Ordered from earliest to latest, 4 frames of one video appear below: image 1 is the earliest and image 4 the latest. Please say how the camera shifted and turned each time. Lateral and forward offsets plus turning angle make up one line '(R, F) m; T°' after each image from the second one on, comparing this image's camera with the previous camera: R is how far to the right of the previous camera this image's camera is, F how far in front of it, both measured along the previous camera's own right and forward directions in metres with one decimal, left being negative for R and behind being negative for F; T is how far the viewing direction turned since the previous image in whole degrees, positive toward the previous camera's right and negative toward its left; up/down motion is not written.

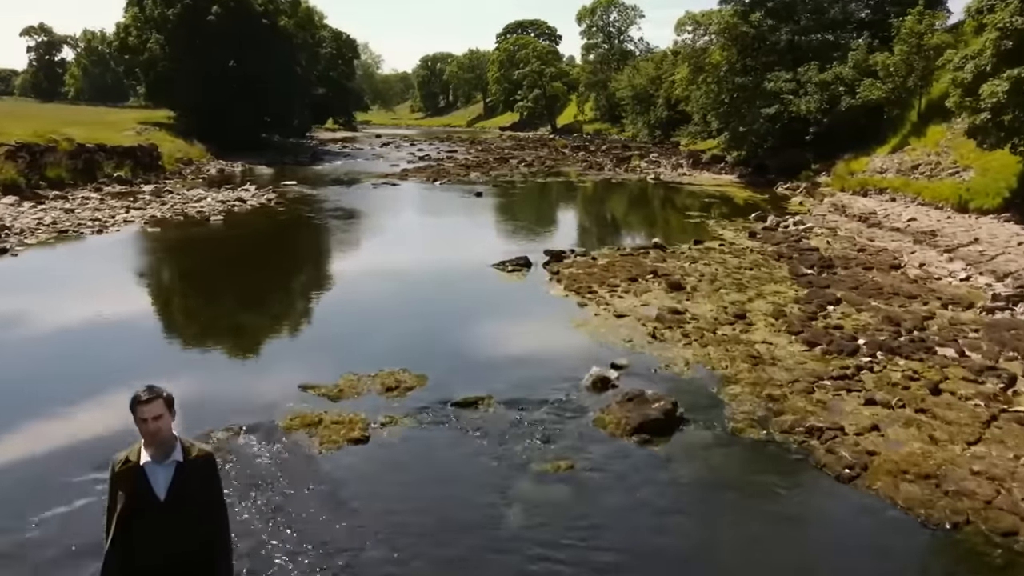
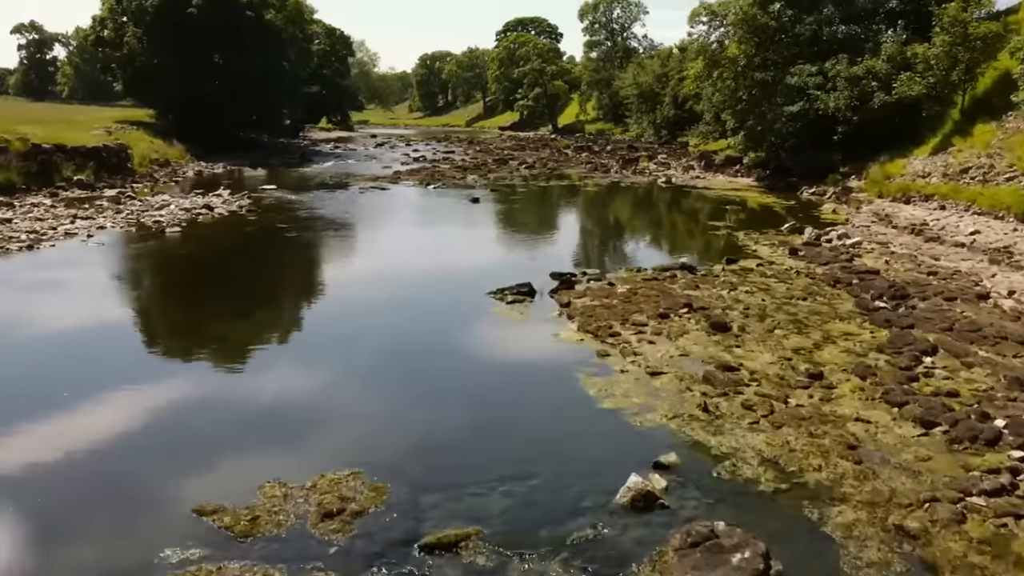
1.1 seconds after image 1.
(0.0, +4.7) m; 0°
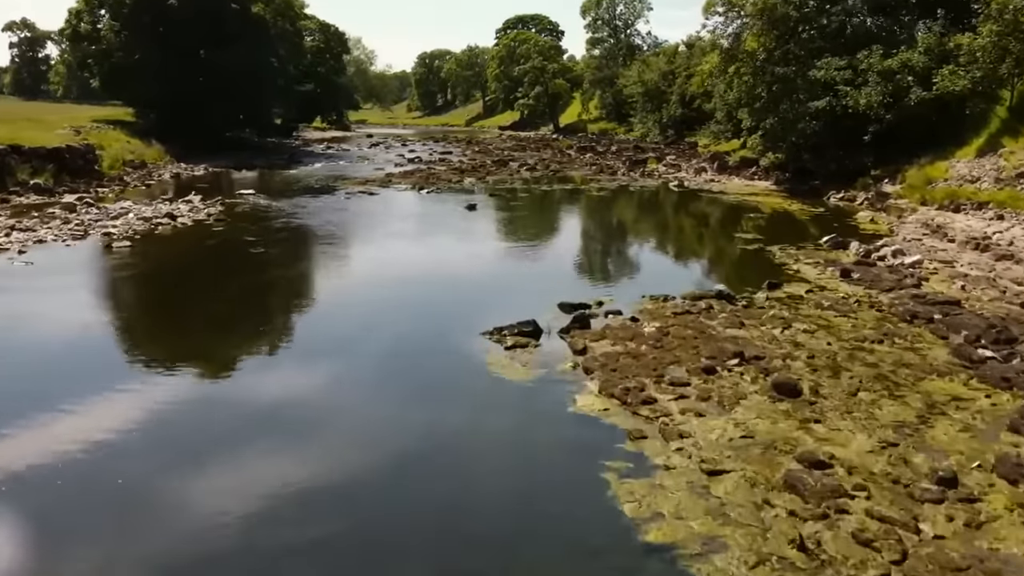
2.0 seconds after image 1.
(0.0, +4.3) m; 0°
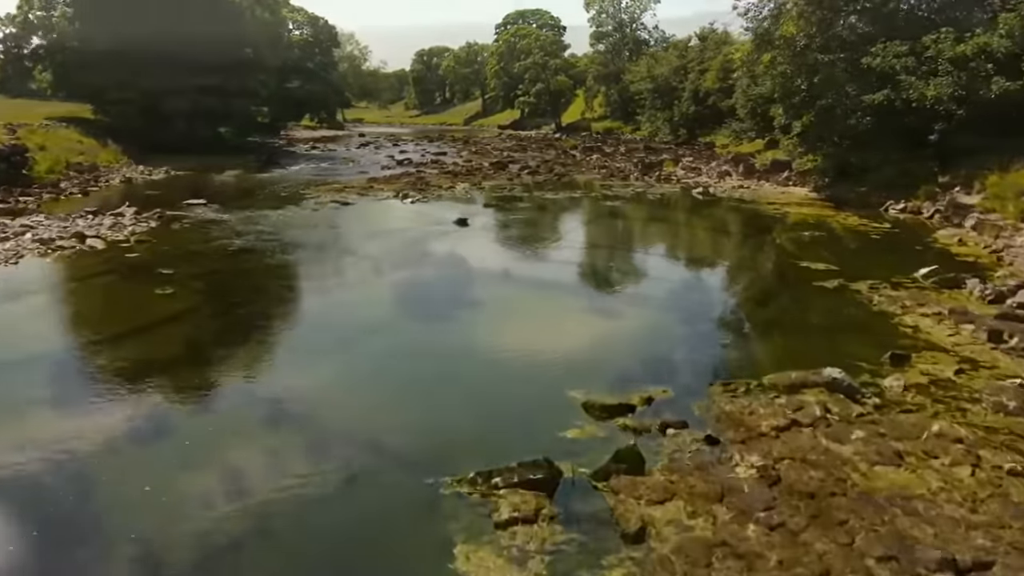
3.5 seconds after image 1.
(0.0, +7.3) m; 0°
